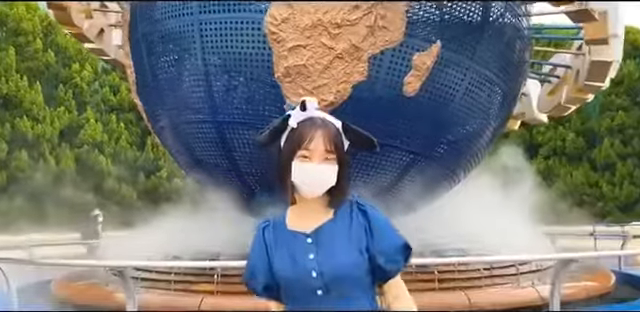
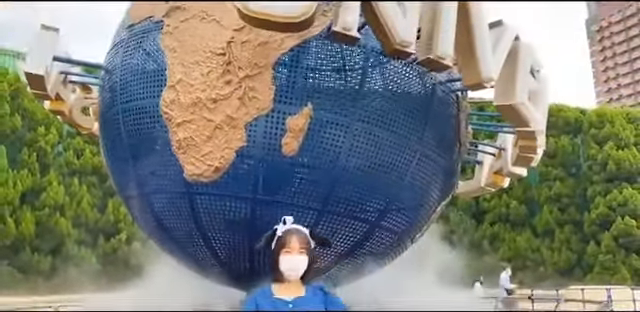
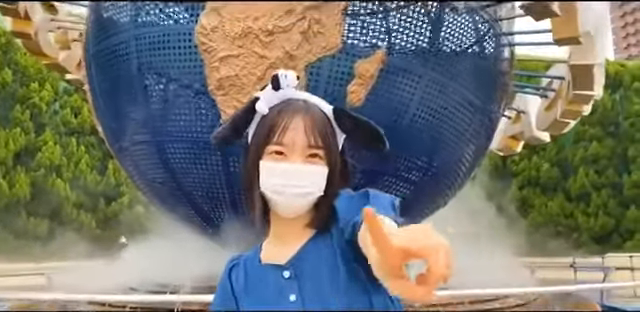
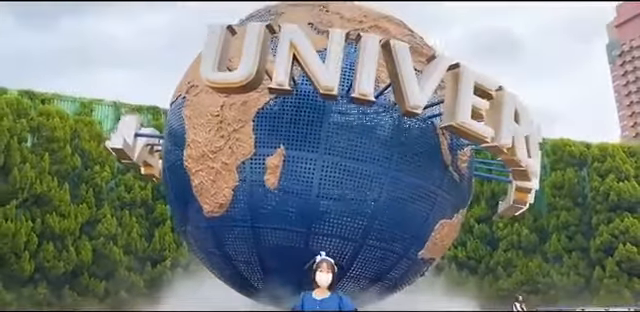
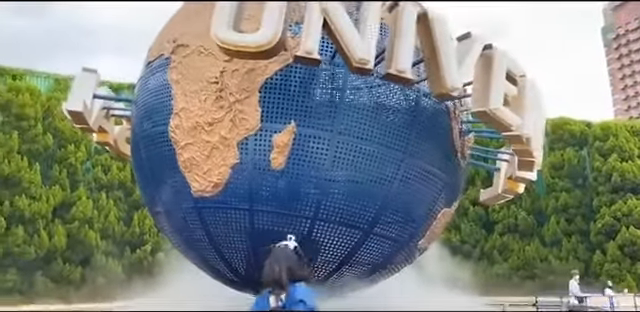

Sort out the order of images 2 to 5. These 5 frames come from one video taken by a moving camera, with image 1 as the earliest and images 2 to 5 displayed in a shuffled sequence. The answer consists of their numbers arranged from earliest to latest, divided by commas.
3, 2, 5, 4
